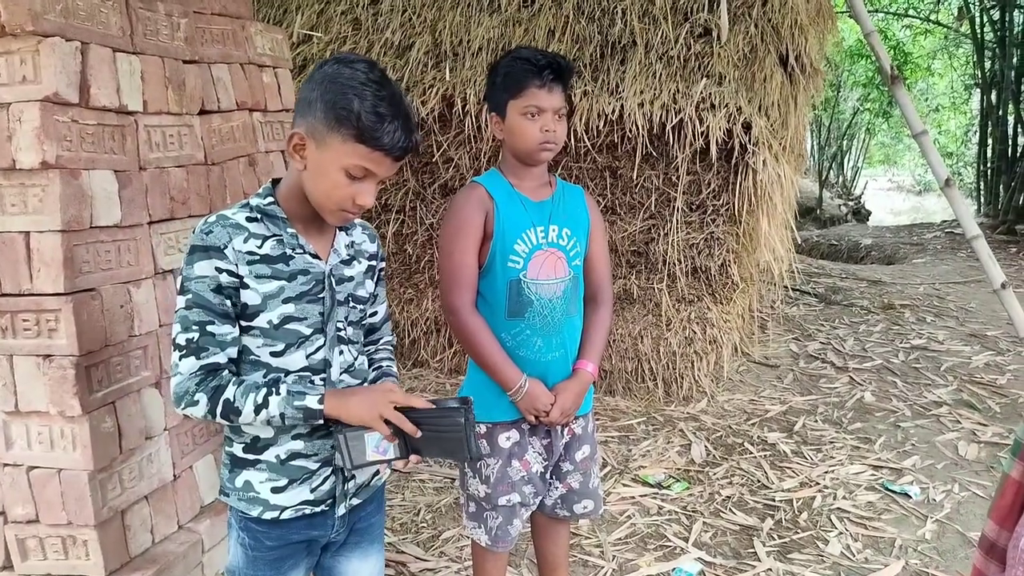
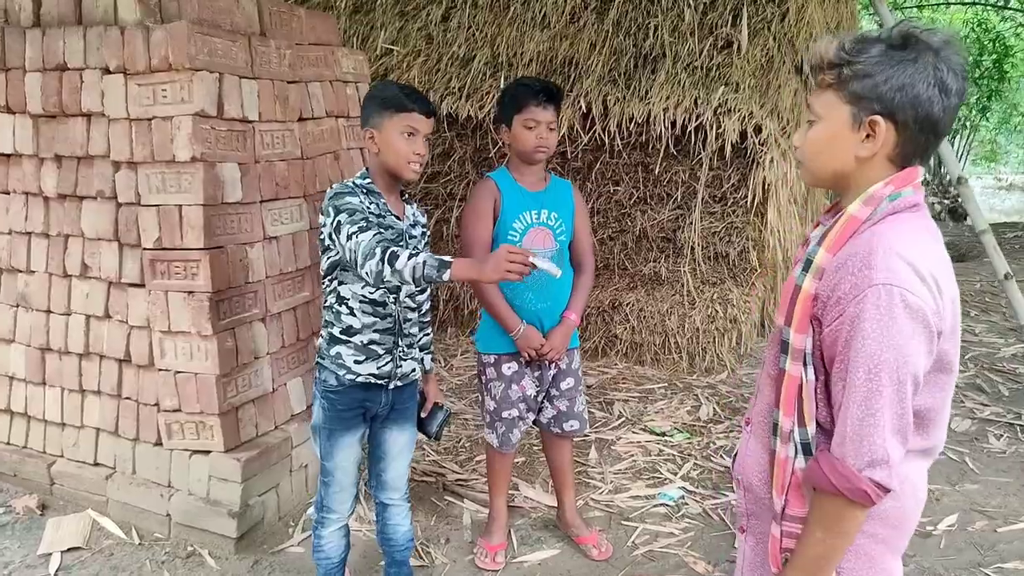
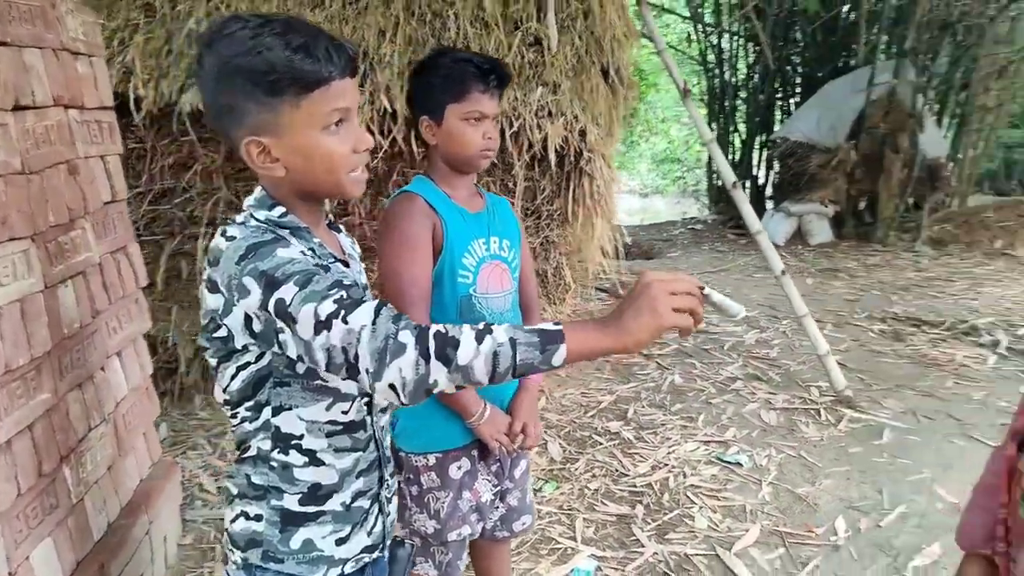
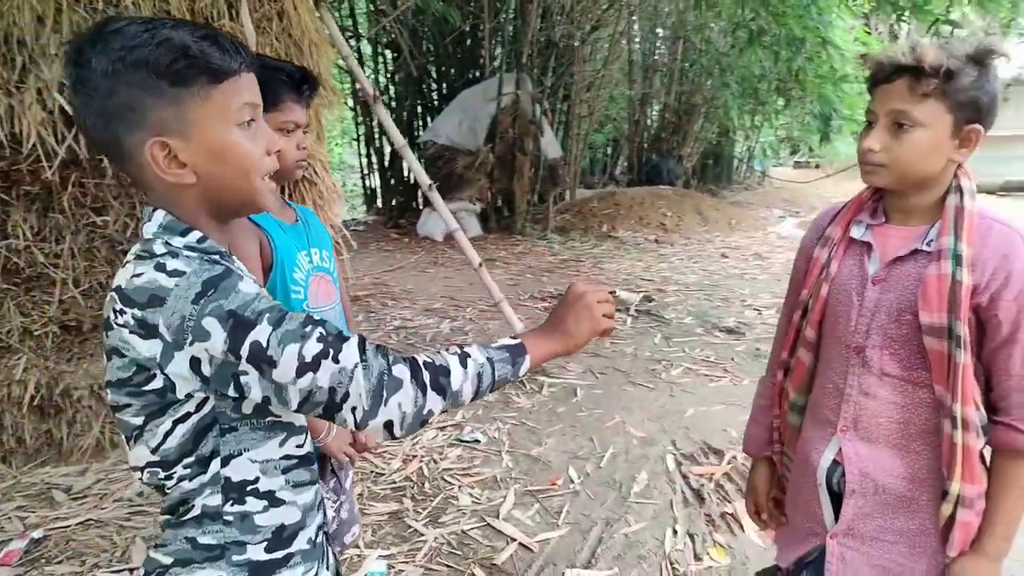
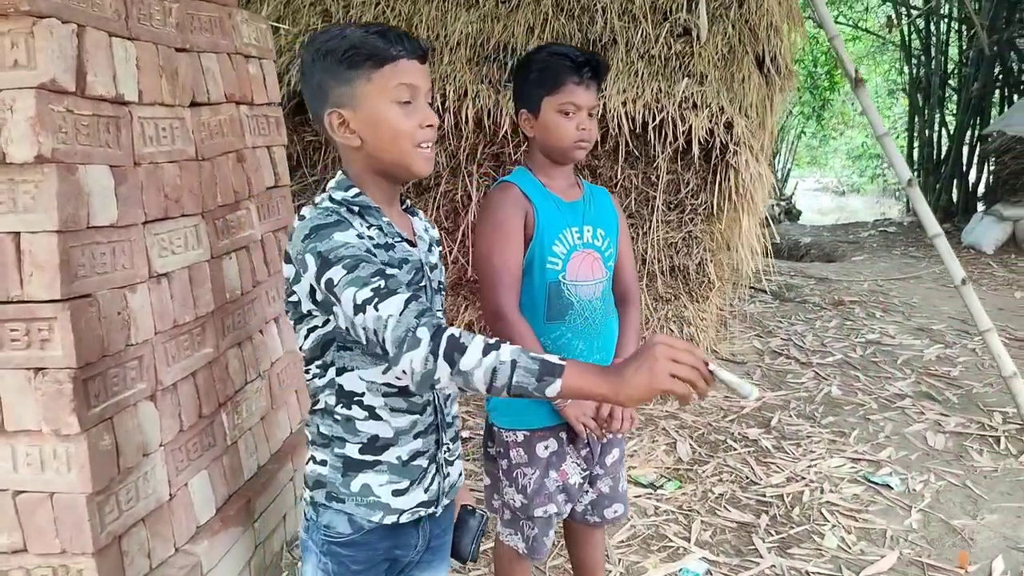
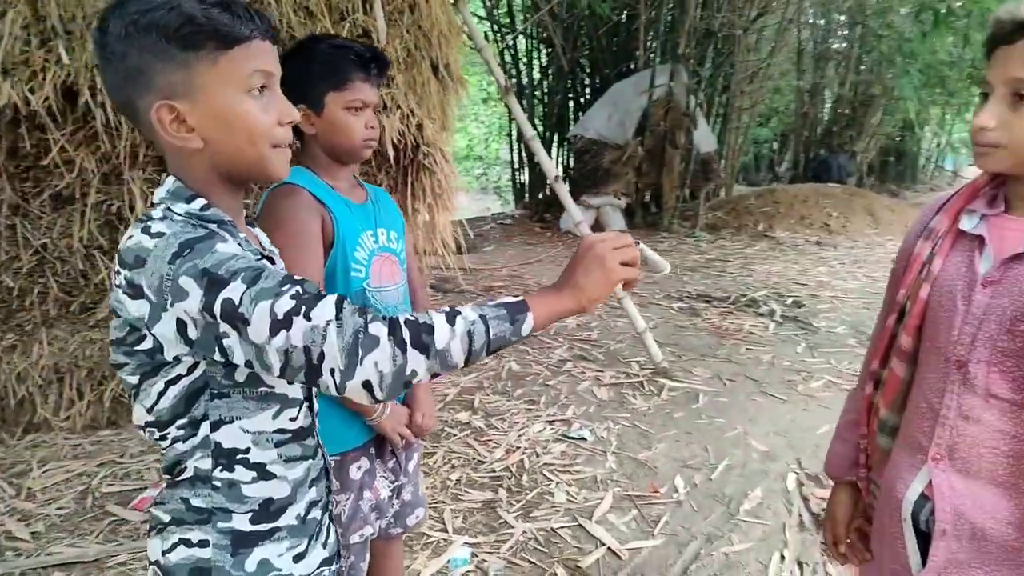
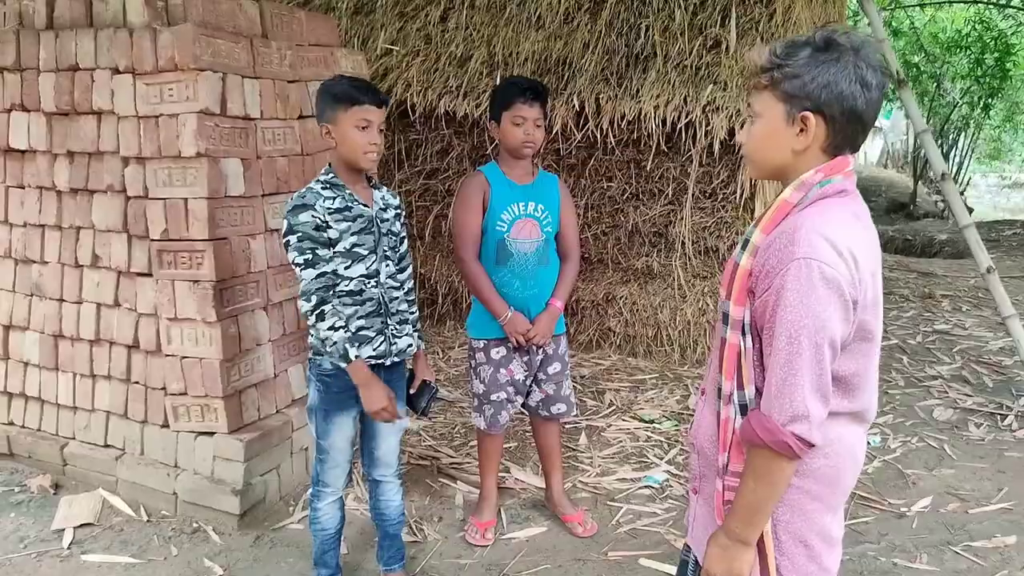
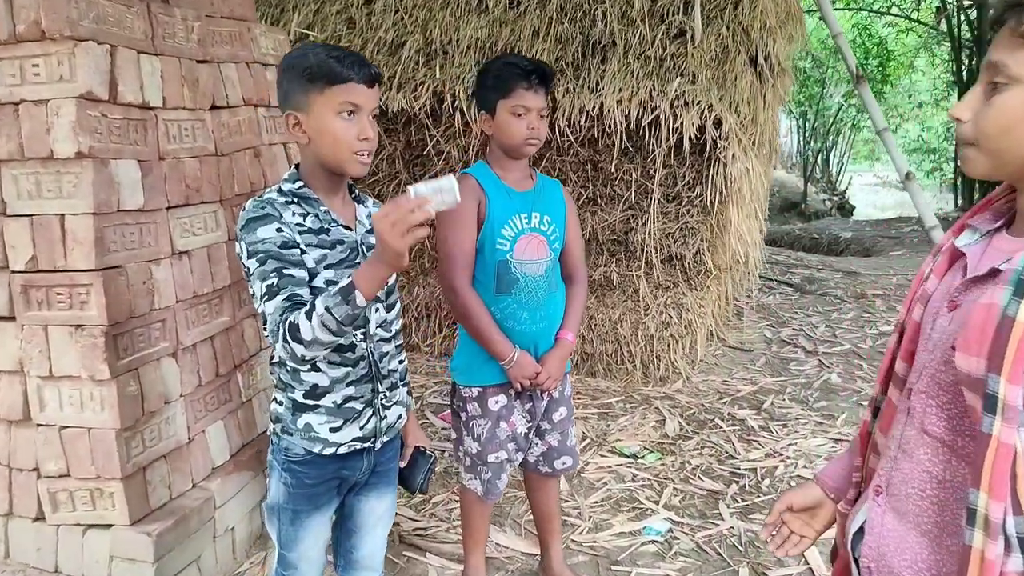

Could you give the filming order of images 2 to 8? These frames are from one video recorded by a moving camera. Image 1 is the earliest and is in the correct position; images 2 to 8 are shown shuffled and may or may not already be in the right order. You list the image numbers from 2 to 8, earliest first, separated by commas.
7, 2, 8, 5, 3, 6, 4
